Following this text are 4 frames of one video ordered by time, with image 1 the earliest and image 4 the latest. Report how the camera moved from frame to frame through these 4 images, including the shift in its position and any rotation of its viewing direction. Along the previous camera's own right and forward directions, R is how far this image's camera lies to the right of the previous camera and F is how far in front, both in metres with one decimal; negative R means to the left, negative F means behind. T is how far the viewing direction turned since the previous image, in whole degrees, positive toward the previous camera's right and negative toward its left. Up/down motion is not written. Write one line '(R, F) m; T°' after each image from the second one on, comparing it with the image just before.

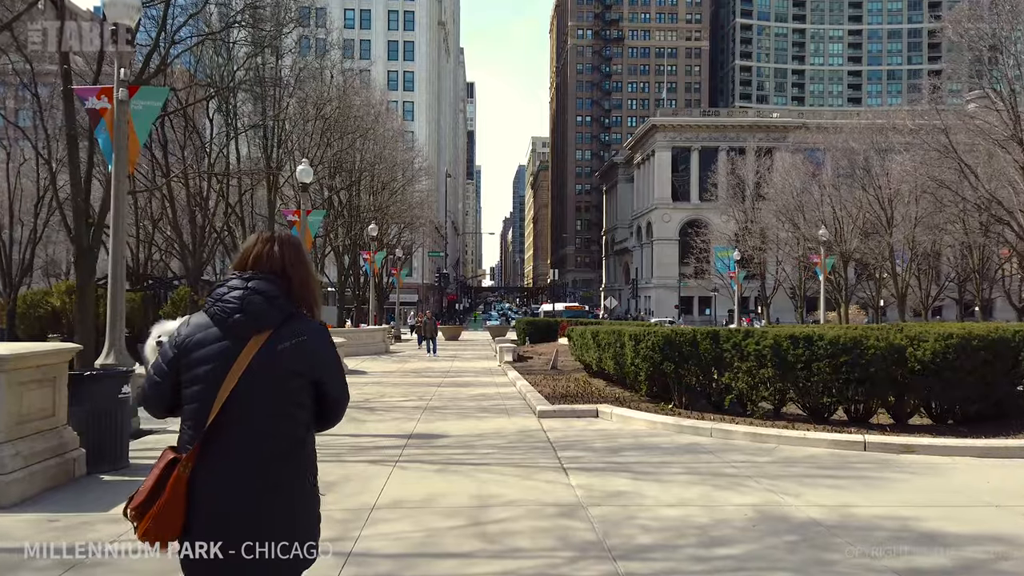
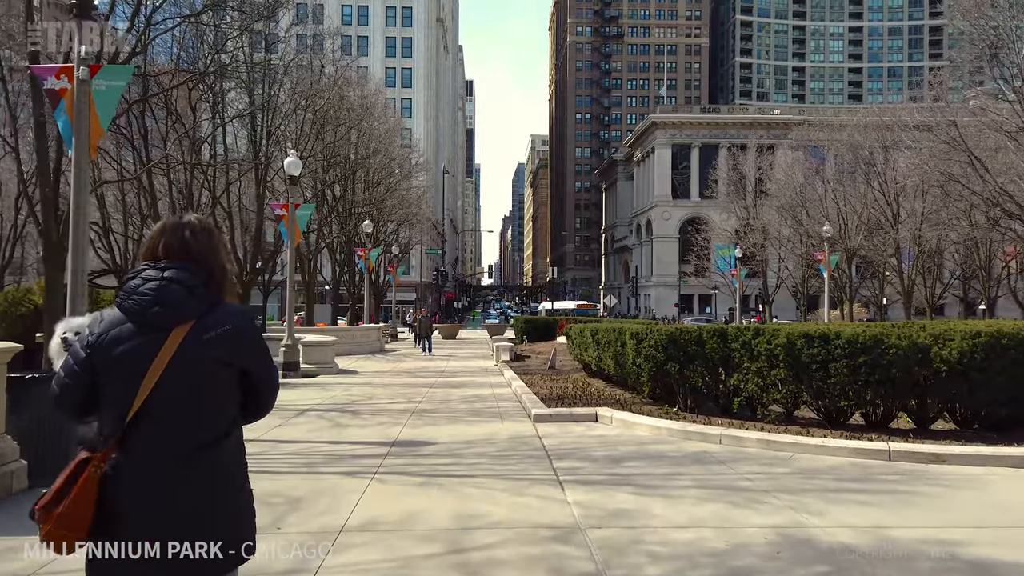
(+0.1, +0.7) m; 0°
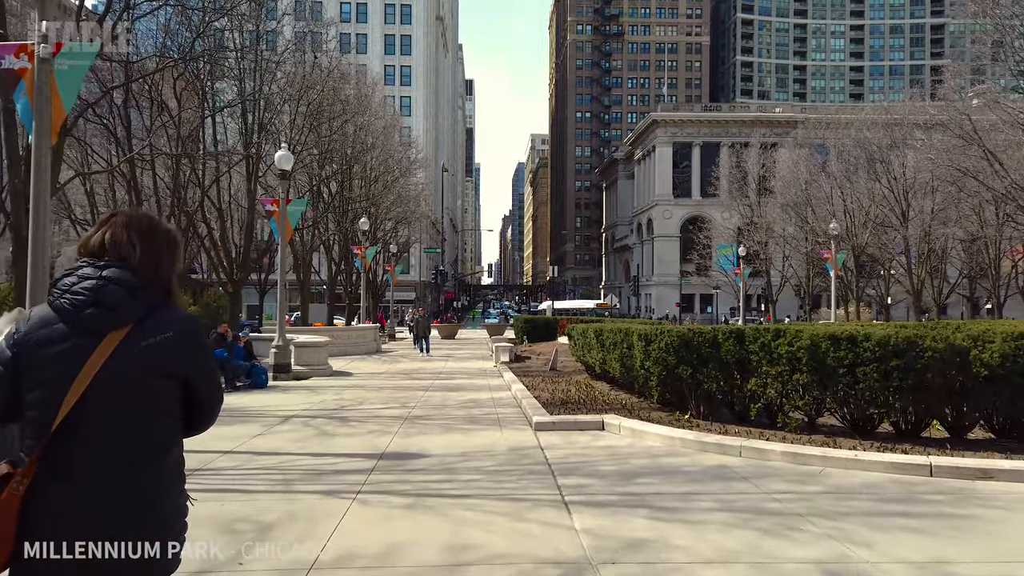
(0.0, +0.8) m; 0°
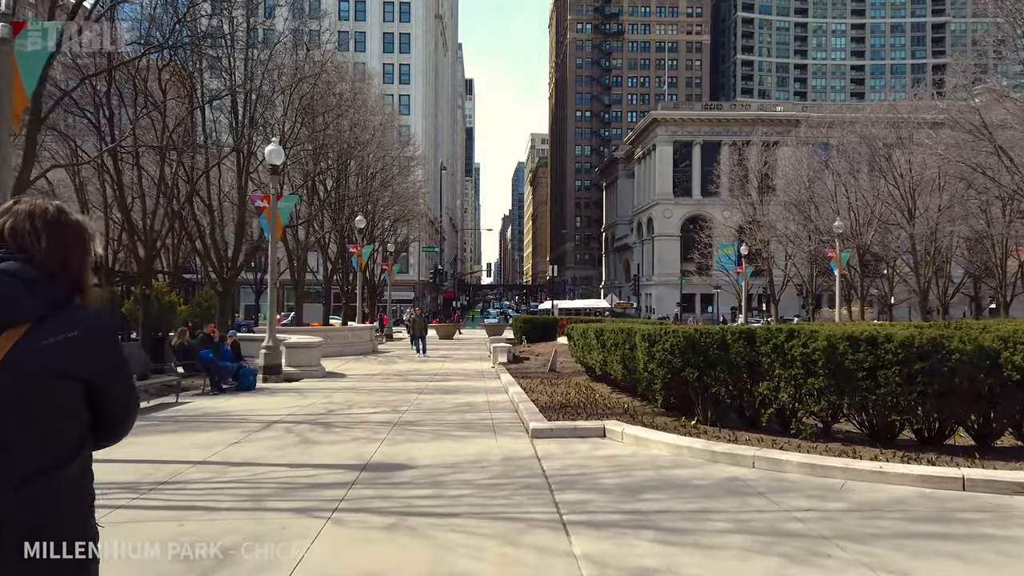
(+0.1, +0.6) m; 0°
